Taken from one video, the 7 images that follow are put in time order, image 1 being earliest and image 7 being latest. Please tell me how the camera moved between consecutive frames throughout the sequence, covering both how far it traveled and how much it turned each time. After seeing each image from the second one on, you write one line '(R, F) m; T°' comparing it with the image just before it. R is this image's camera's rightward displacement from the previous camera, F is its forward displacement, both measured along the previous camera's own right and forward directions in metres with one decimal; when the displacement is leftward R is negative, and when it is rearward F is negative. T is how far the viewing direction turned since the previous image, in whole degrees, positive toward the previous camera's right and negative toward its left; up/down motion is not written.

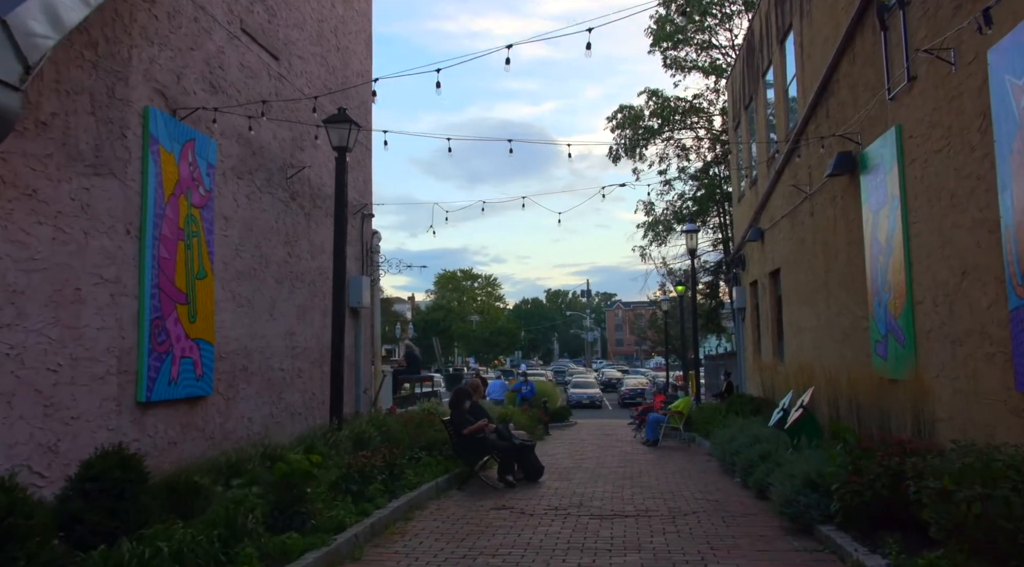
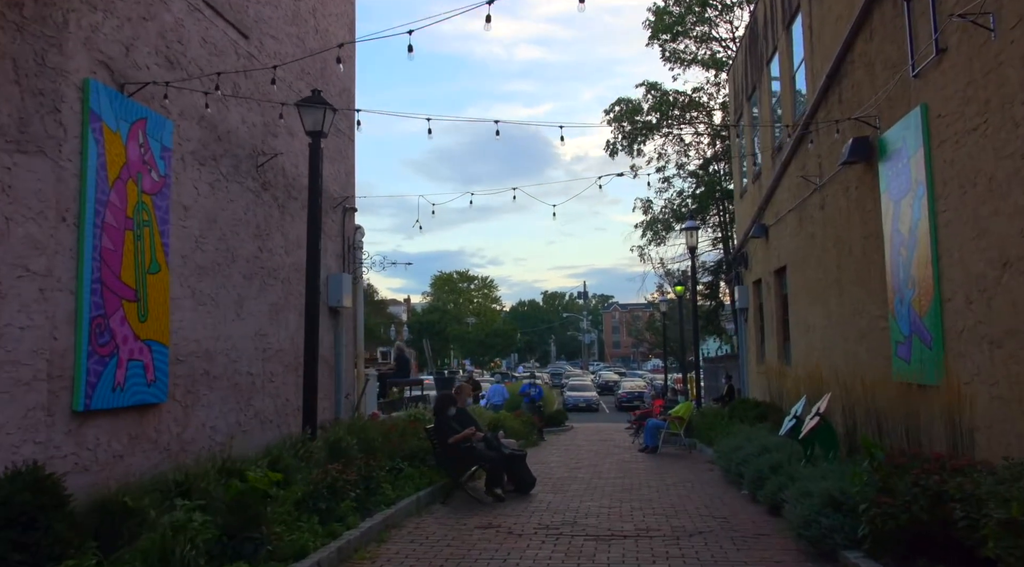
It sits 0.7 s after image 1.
(+0.1, +0.8) m; 0°
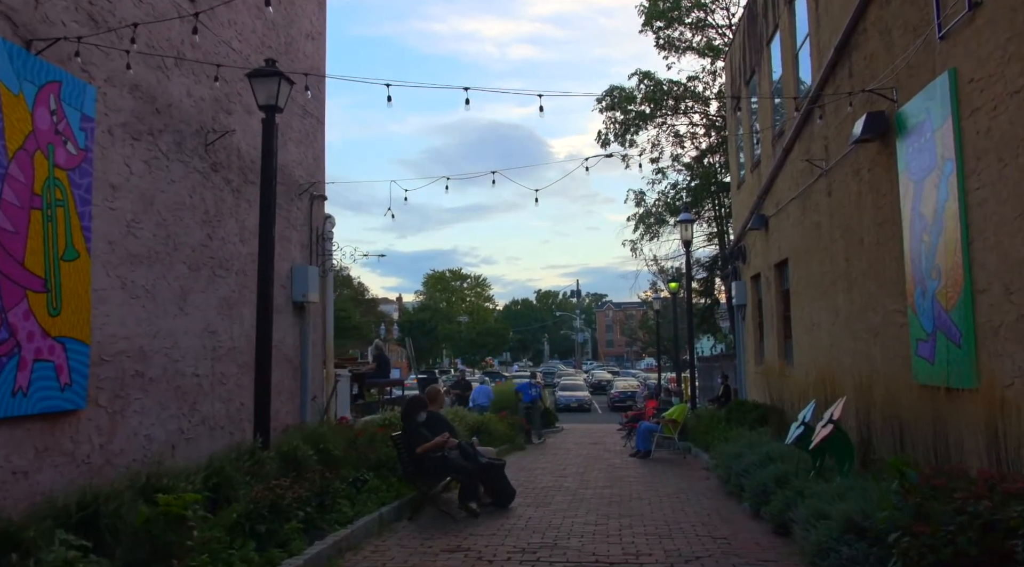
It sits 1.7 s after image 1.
(+0.2, +1.0) m; 0°
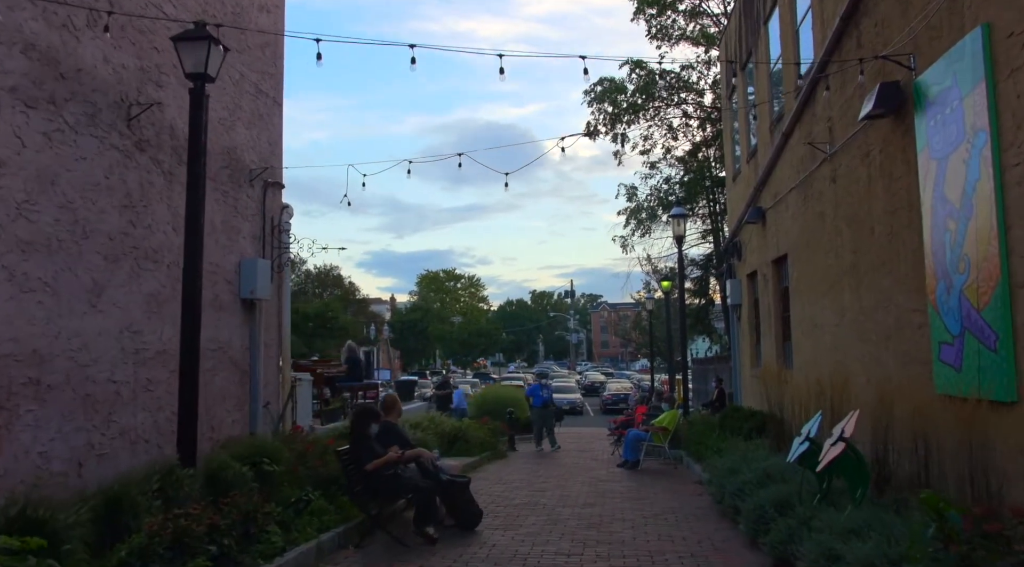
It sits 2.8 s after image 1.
(+0.3, +1.1) m; 0°
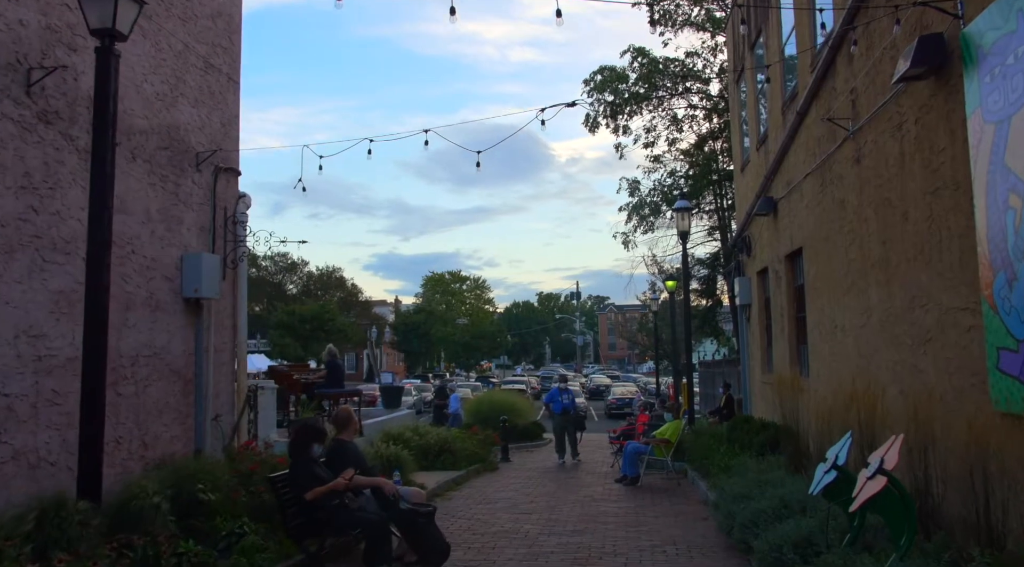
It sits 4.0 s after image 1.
(+0.3, +1.2) m; -1°
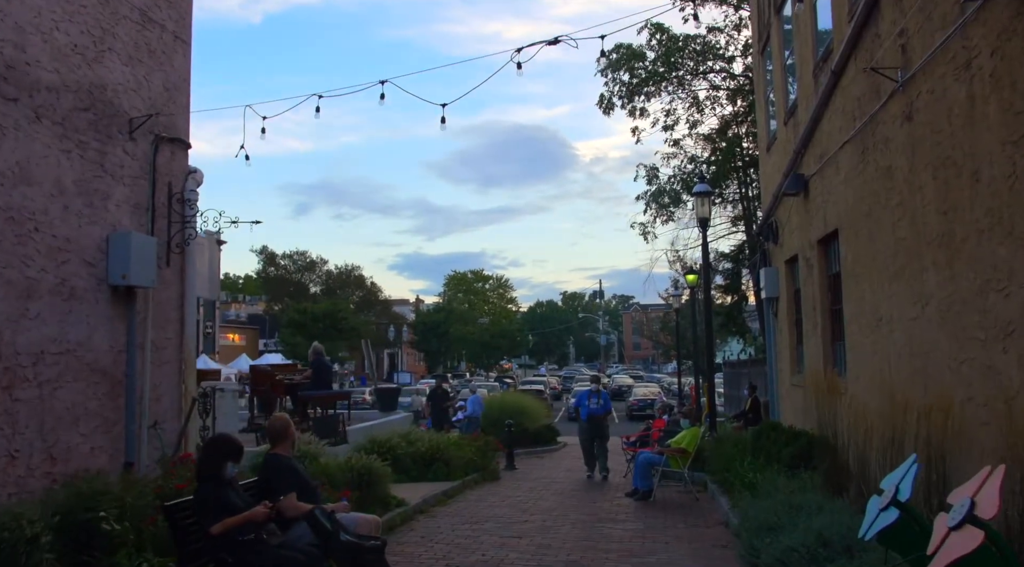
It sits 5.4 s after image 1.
(+0.4, +1.4) m; -2°
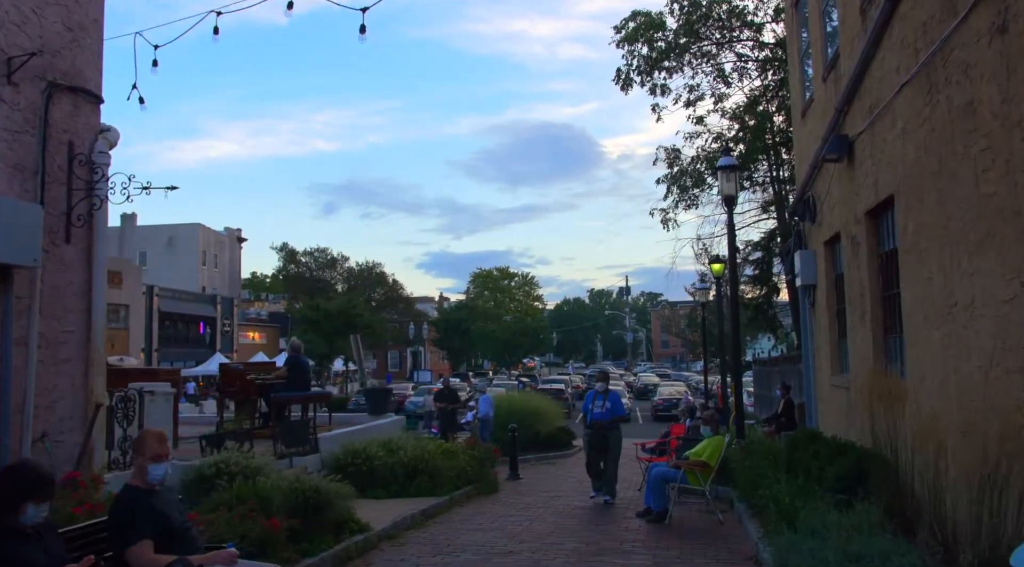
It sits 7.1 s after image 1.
(+0.5, +1.7) m; -2°
